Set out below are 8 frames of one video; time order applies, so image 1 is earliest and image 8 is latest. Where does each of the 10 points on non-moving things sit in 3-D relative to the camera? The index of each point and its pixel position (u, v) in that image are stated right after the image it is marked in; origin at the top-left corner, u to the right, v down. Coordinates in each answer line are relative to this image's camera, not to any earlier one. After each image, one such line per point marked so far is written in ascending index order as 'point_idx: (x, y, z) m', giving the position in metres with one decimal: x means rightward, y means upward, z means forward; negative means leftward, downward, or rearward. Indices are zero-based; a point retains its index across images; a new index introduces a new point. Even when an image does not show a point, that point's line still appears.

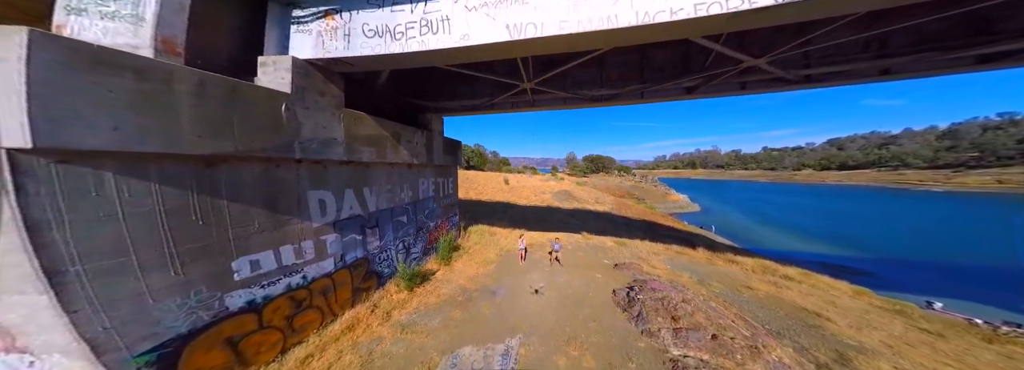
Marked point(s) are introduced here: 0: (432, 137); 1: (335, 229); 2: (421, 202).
0: (-3.9, +2.3, +10.9) m
1: (-4.5, -1.1, +5.8) m
2: (-4.2, -0.9, +10.4) m
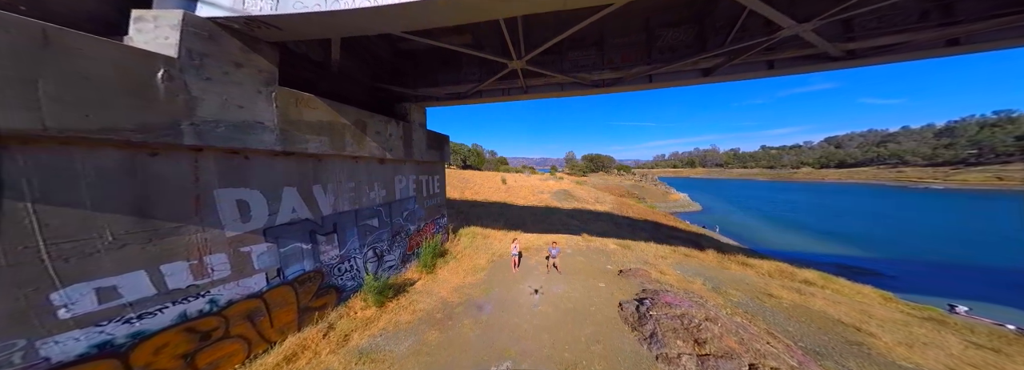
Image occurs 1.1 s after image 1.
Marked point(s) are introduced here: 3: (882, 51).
0: (-4.3, +2.3, +9.6) m
1: (-4.9, -1.1, +4.5) m
2: (-4.6, -0.8, +9.1) m
3: (+11.5, +4.1, +7.0) m
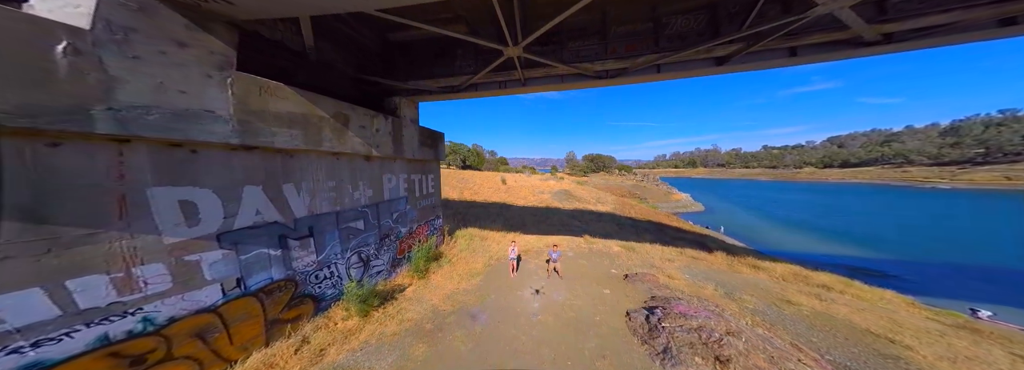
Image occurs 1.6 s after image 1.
0: (-4.5, +2.4, +9.0) m
1: (-5.0, -1.0, +3.9) m
2: (-4.7, -0.8, +8.5) m
3: (+11.3, +4.2, +6.3) m
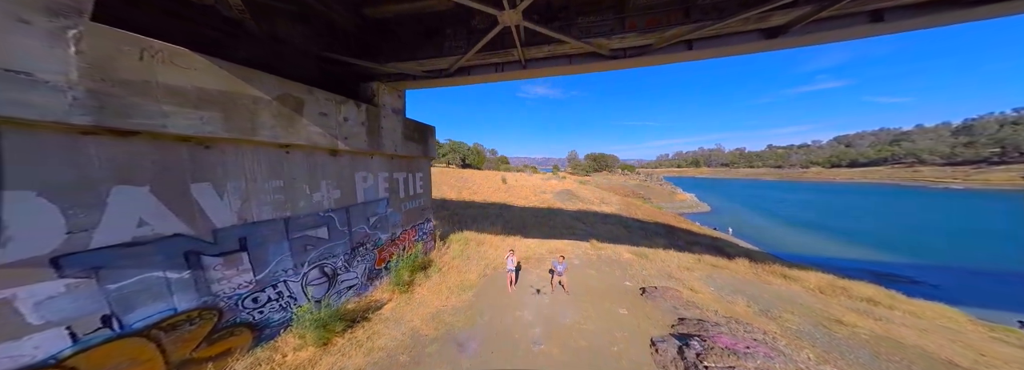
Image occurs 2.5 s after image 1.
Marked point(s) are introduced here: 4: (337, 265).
0: (-4.5, +2.4, +7.7) m
1: (-5.2, -1.0, +2.6) m
2: (-4.8, -0.7, +7.2) m
3: (+11.2, +4.3, +4.9) m
4: (-5.0, -2.3, +6.4) m
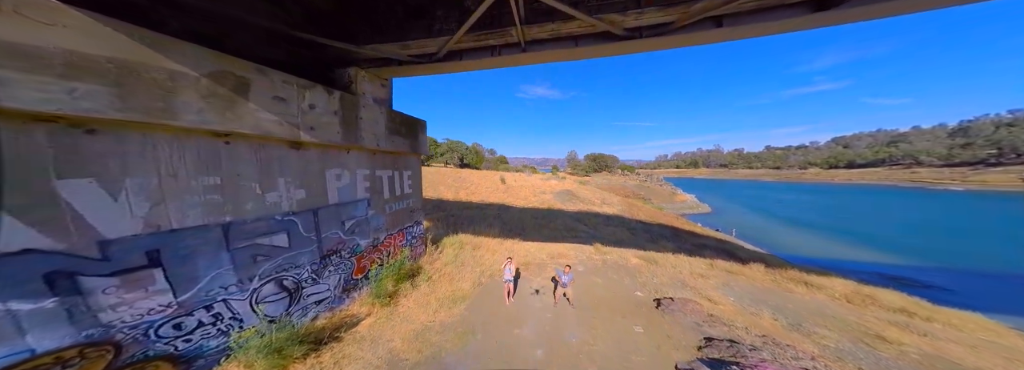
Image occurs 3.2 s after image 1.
0: (-4.6, +2.4, +6.7) m
1: (-5.2, -0.9, +1.6) m
2: (-4.8, -0.7, +6.2) m
3: (+11.1, +4.3, +3.9) m
4: (-5.1, -2.2, +5.4) m
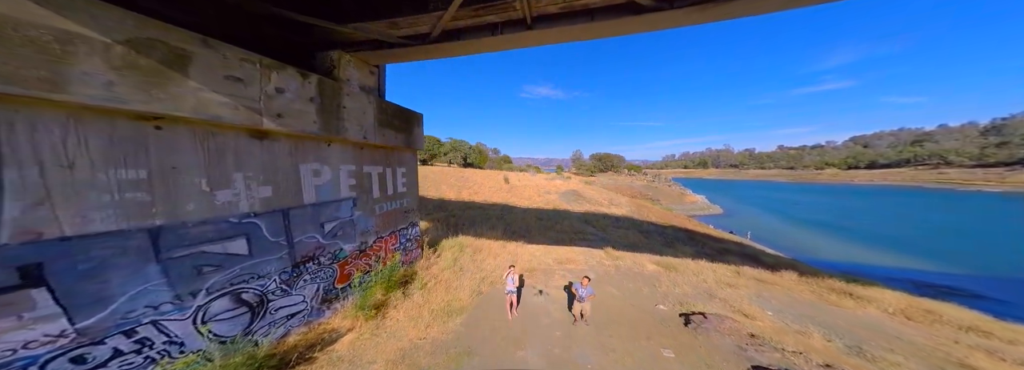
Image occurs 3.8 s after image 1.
0: (-4.6, +2.5, +6.0) m
1: (-5.3, -0.8, +0.8) m
2: (-4.8, -0.6, +5.4) m
3: (+11.1, +4.3, +2.7) m
4: (-5.0, -2.1, +4.6) m
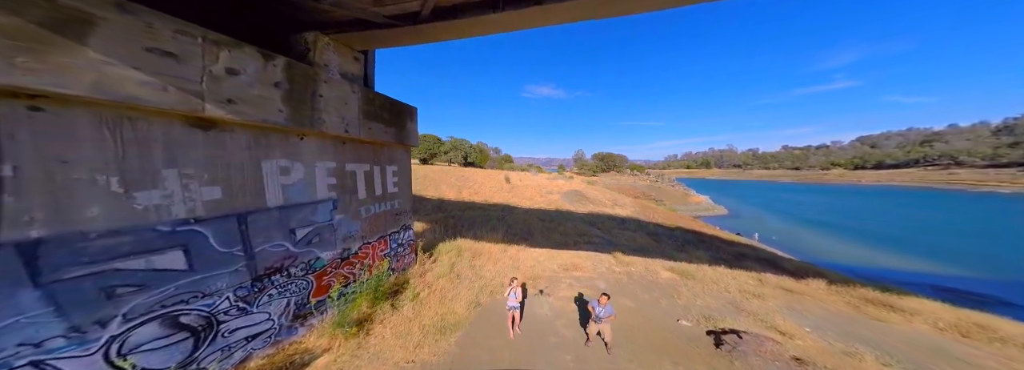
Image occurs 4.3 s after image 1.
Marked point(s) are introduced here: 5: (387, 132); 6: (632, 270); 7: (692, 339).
0: (-4.5, +2.5, +5.1) m
1: (-5.3, -0.8, 0.0) m
2: (-4.8, -0.6, +4.6) m
3: (+11.2, +4.3, +1.8) m
4: (-5.0, -2.1, +3.8) m
5: (-4.2, +1.8, +7.7) m
6: (+5.3, -3.8, +10.0) m
7: (+4.4, -3.9, +5.7) m
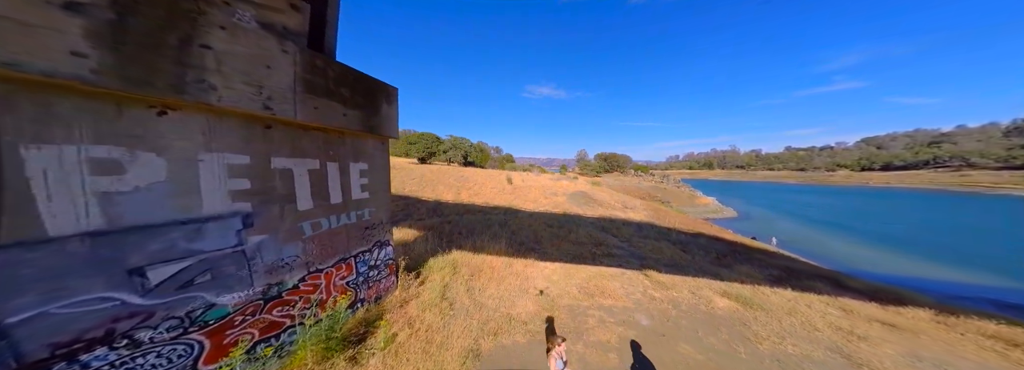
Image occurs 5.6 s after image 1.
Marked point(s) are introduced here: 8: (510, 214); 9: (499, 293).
0: (-4.3, +2.5, +3.0) m
1: (-5.1, -0.9, -2.1) m
2: (-4.5, -0.7, +2.4) m
3: (+11.3, +4.3, -0.5) m
4: (-4.8, -2.2, +1.7) m
5: (-4.0, +1.7, +5.5) m
6: (+5.6, -3.8, +7.7) m
7: (+4.7, -3.9, +3.5) m
8: (+0.1, -2.6, +19.7) m
9: (-0.4, -3.9, +8.3) m
